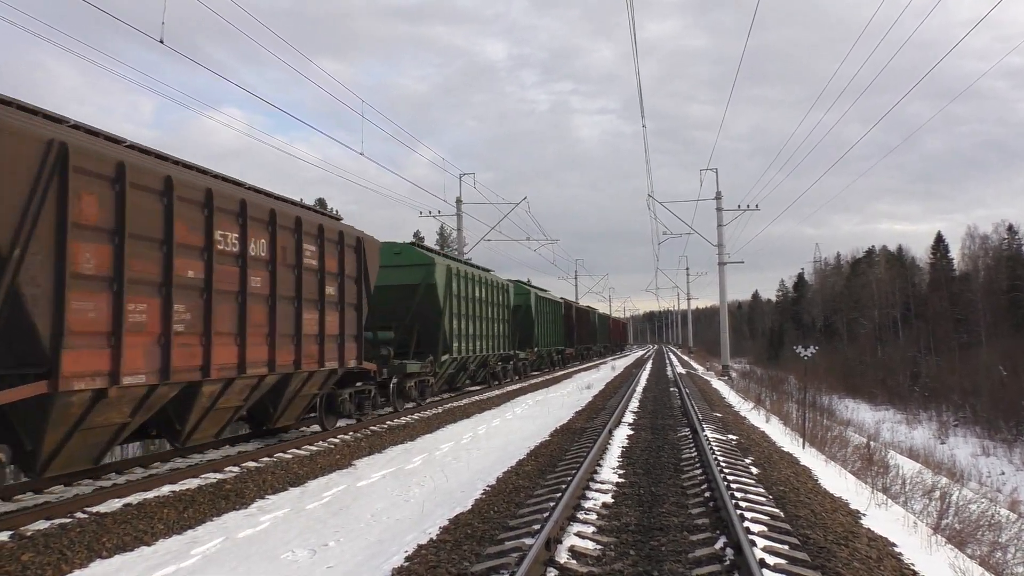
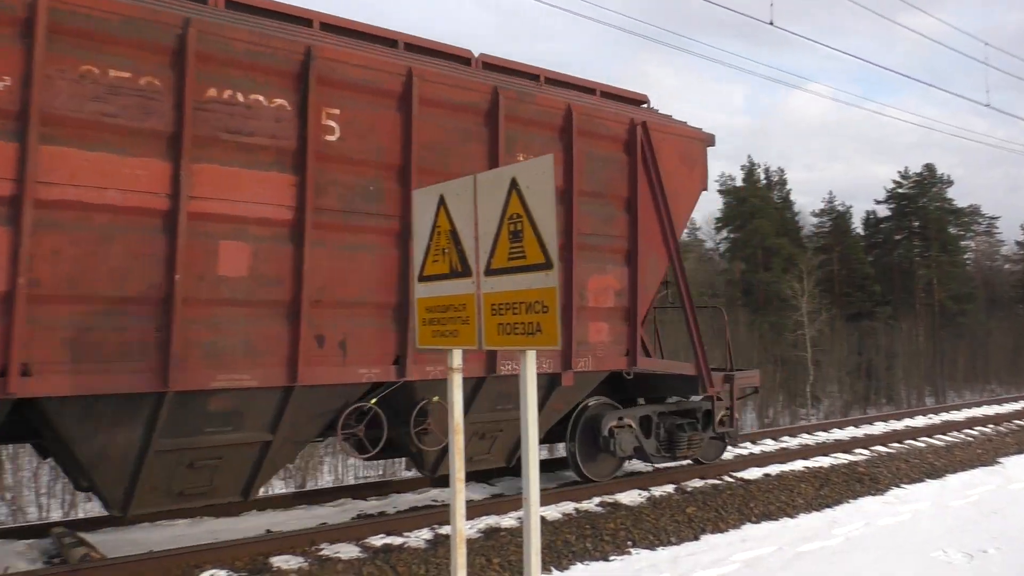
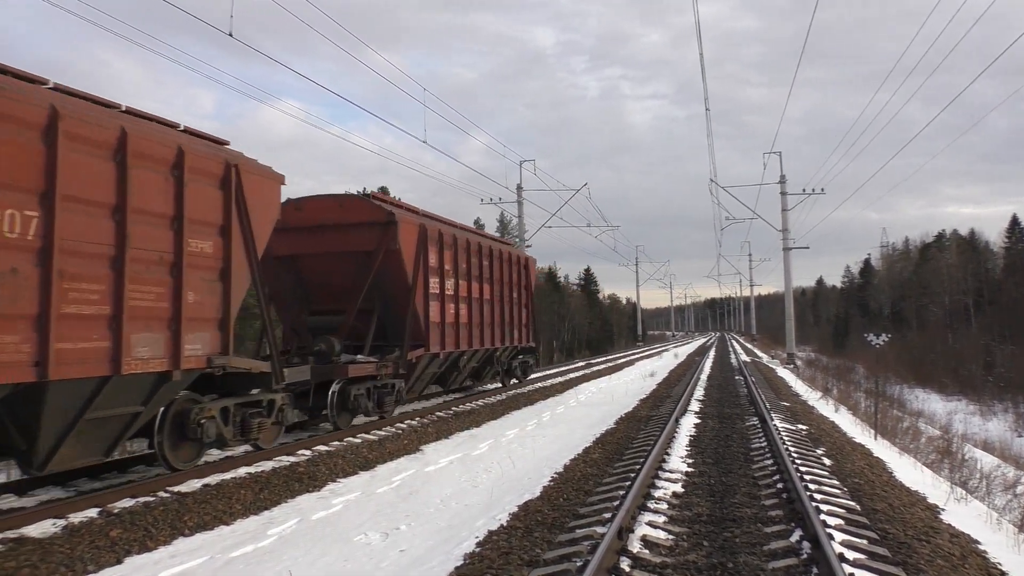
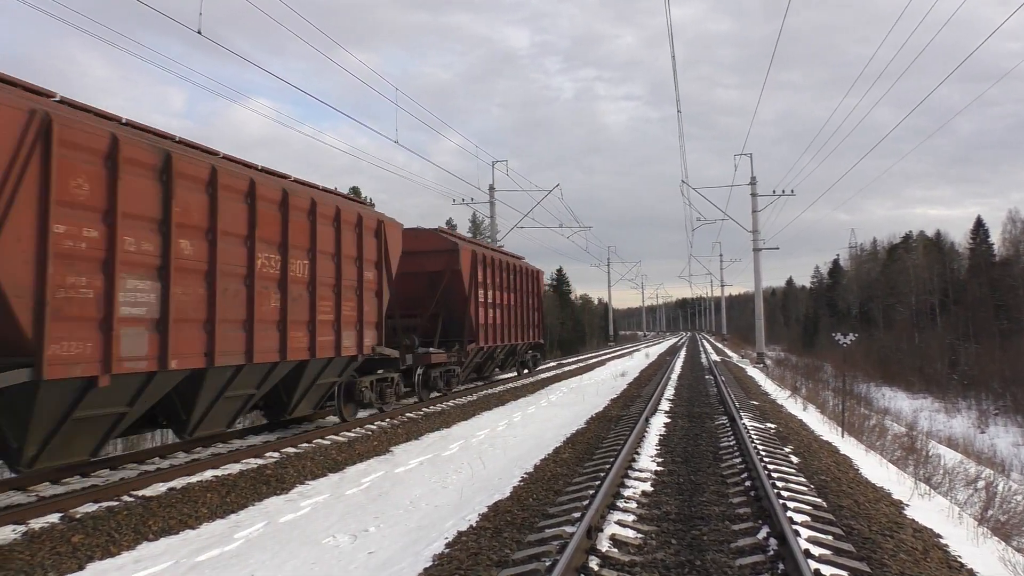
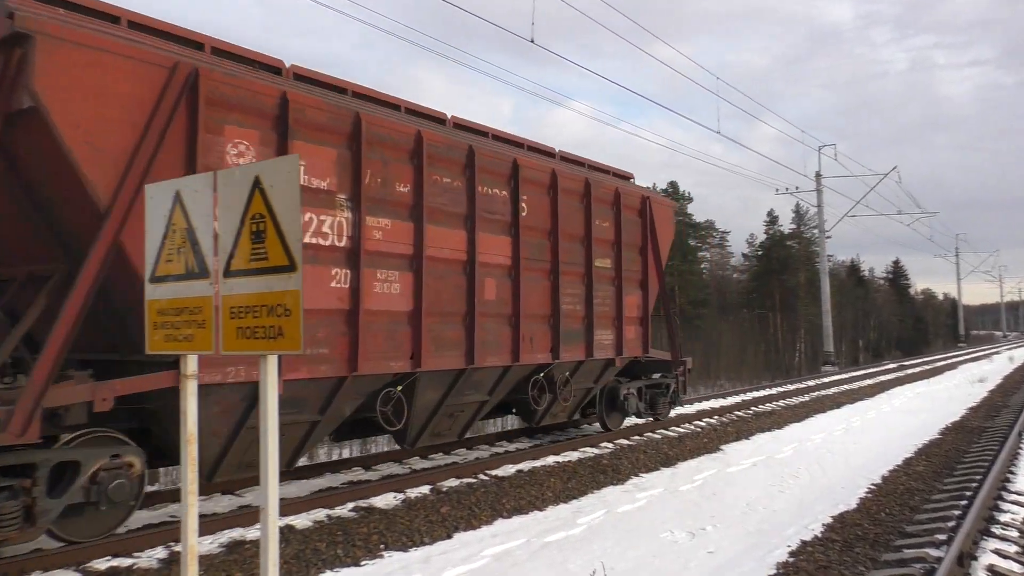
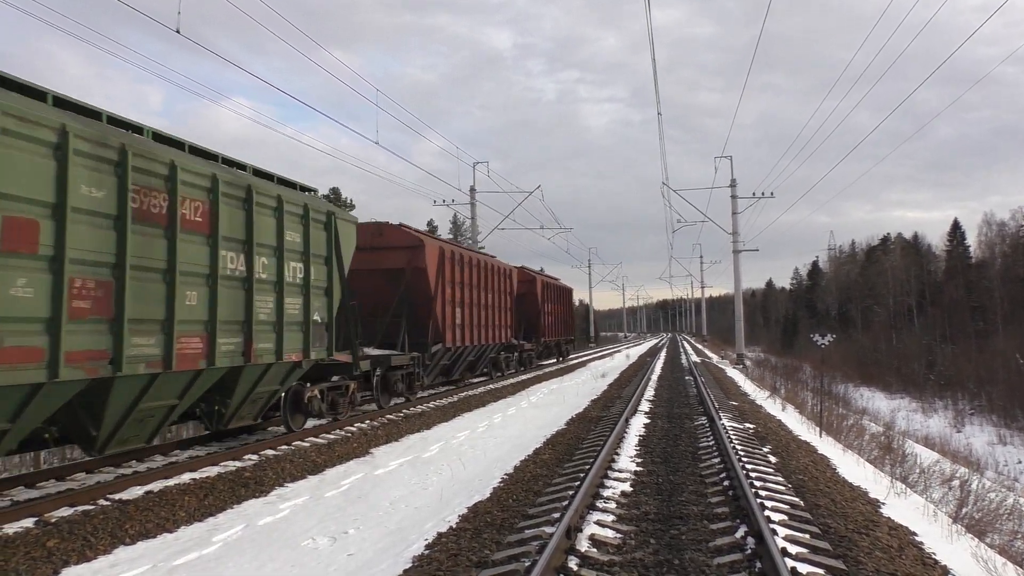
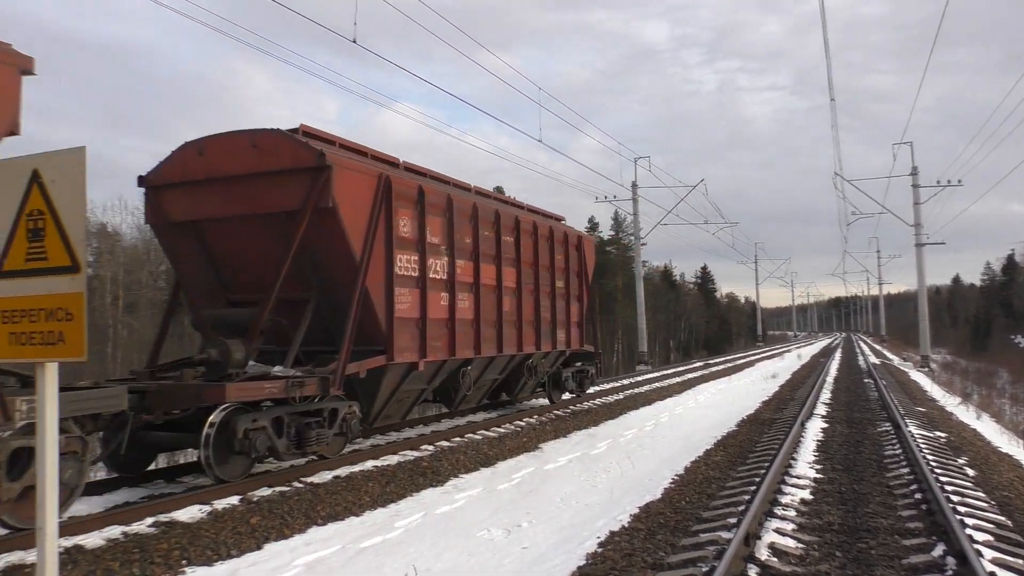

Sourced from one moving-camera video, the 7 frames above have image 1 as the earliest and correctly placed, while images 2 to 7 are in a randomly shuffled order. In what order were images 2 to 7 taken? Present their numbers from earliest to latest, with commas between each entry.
6, 4, 3, 7, 5, 2
